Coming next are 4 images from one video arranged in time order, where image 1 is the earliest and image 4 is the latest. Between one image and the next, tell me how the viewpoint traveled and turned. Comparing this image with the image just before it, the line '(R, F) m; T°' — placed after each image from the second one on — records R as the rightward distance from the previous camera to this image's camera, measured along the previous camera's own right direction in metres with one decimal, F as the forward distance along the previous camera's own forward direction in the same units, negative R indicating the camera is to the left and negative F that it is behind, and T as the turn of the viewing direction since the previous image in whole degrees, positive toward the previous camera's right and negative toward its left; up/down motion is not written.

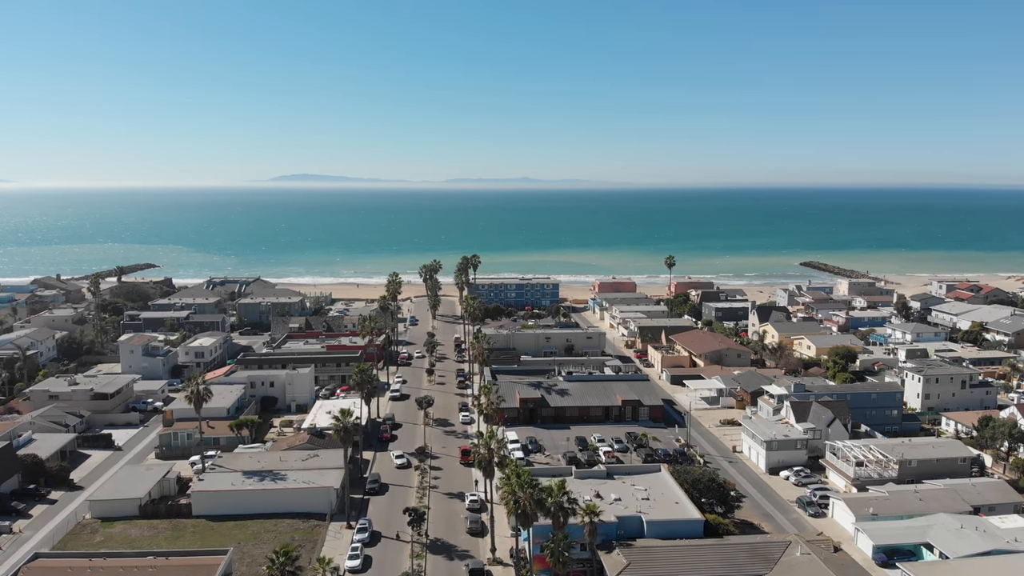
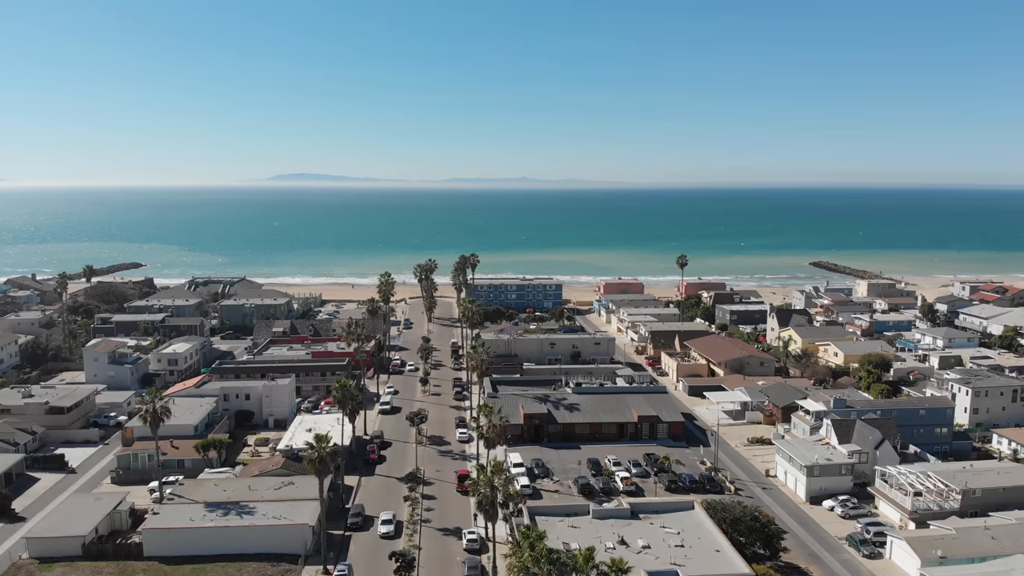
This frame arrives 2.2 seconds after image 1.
(-0.3, +5.0) m; 0°
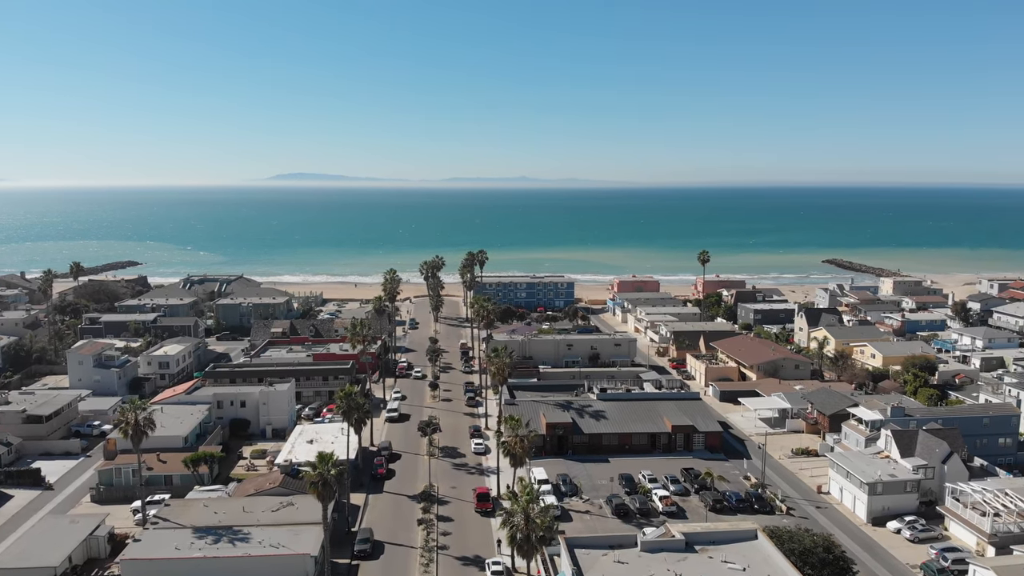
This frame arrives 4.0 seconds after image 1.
(-1.2, +3.7) m; 0°
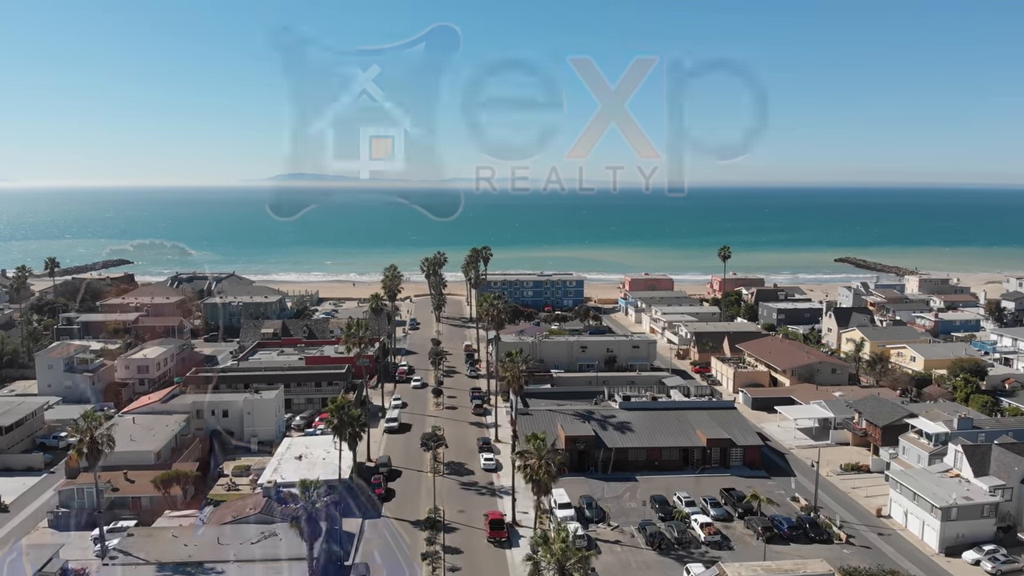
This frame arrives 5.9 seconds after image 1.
(-0.8, +4.2) m; 0°
